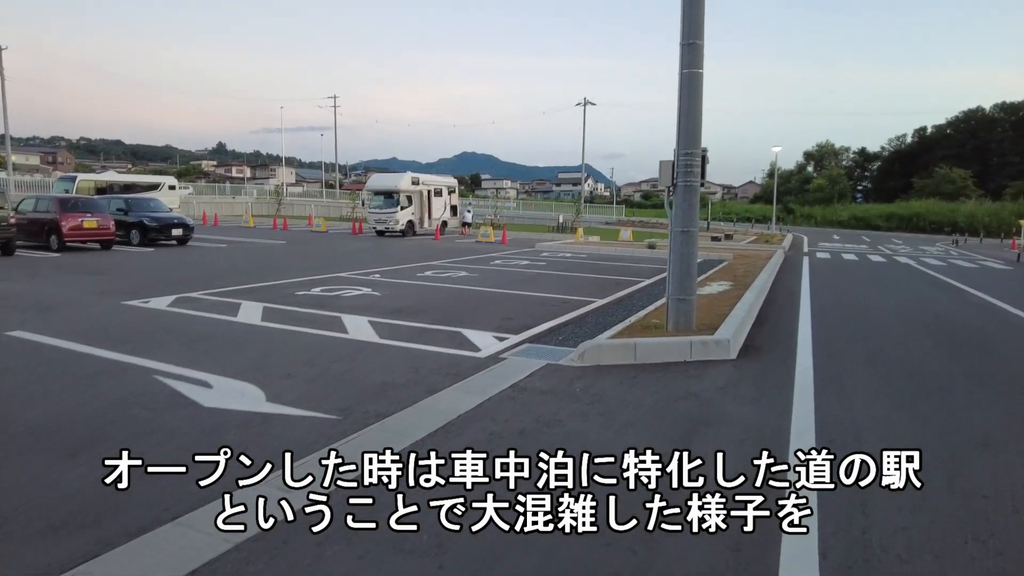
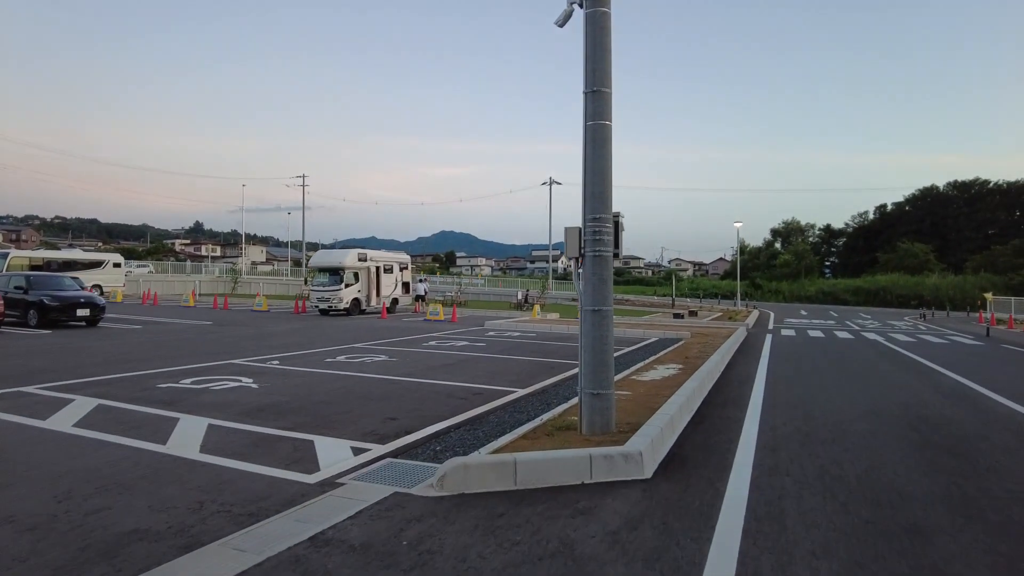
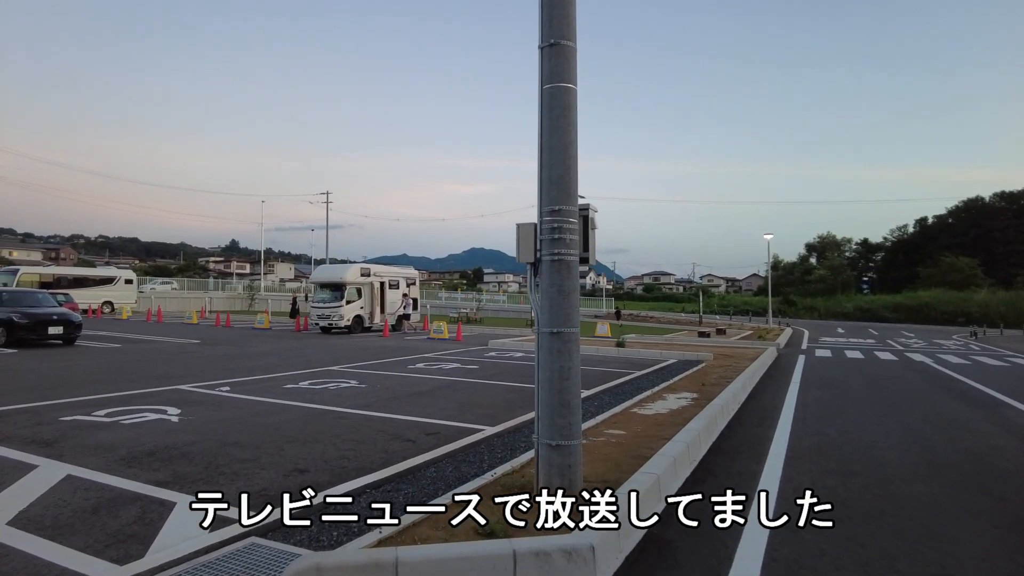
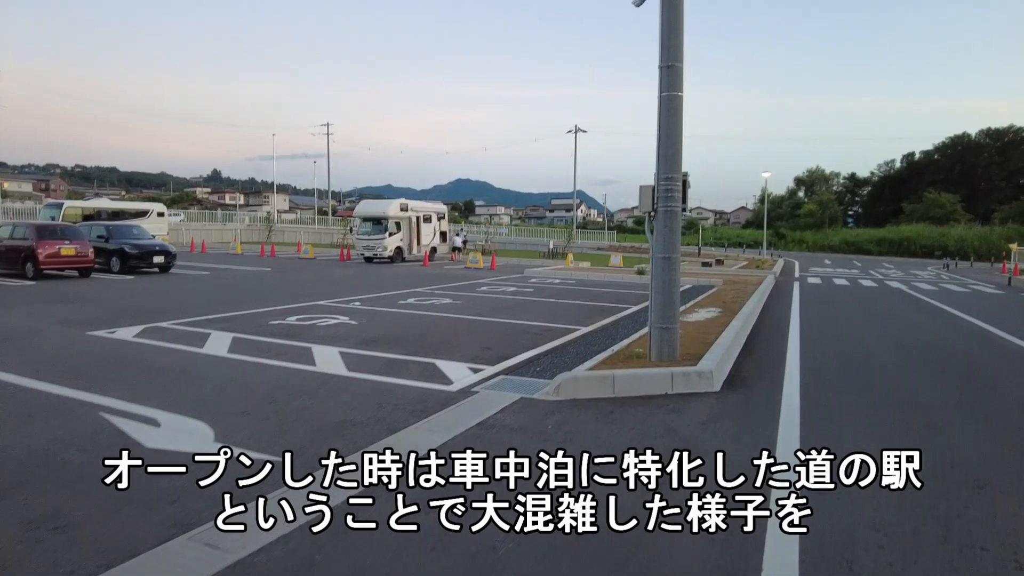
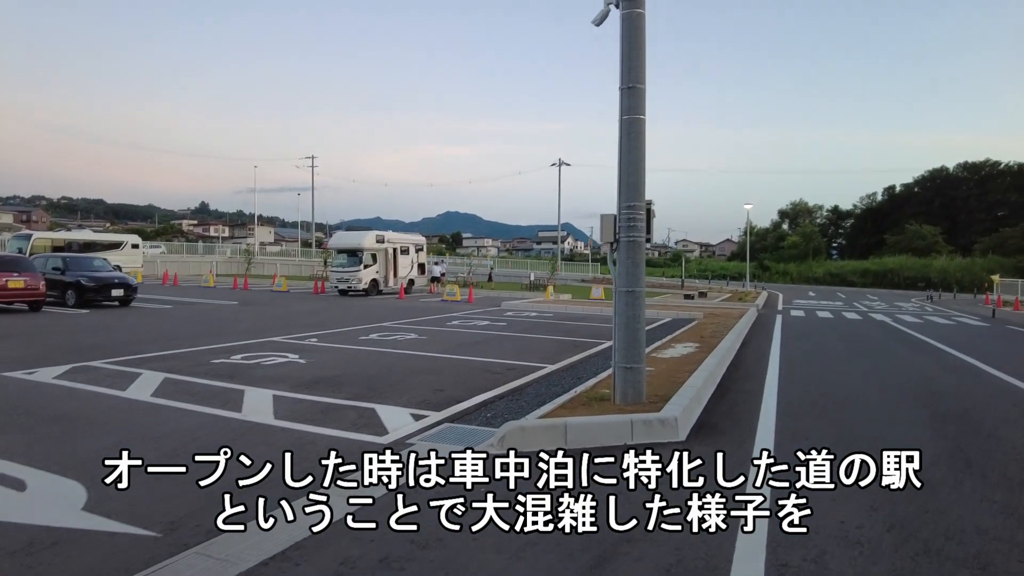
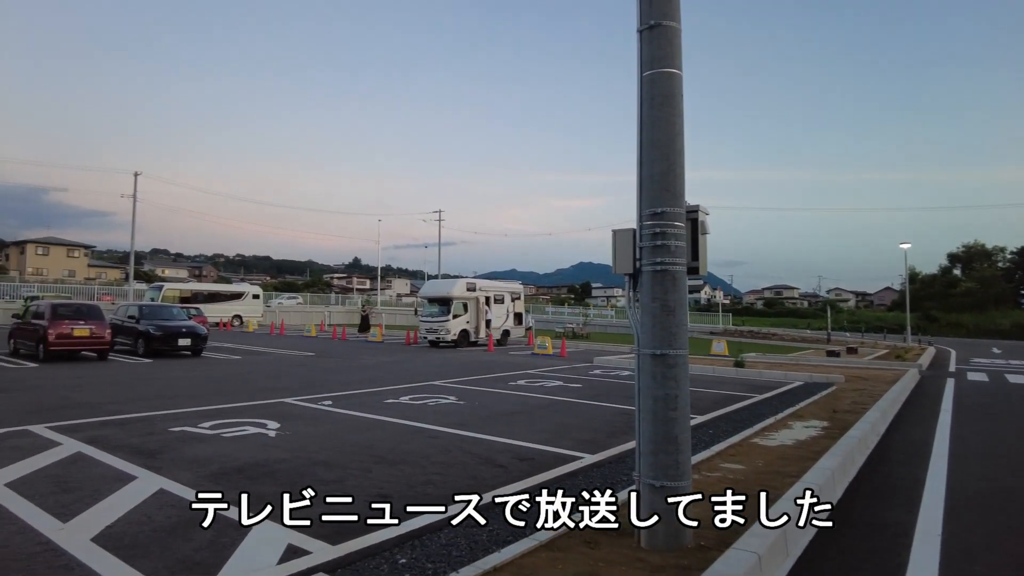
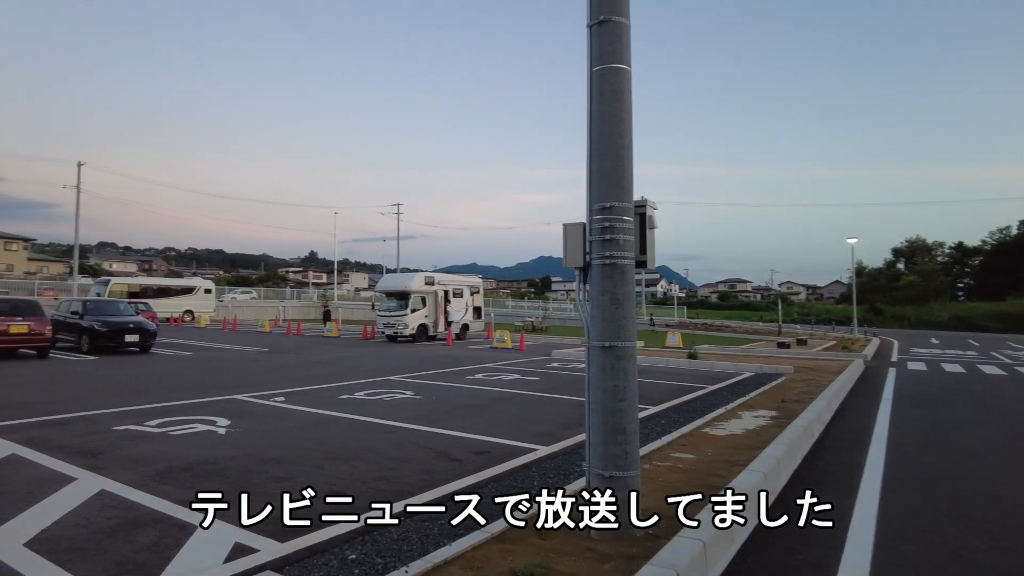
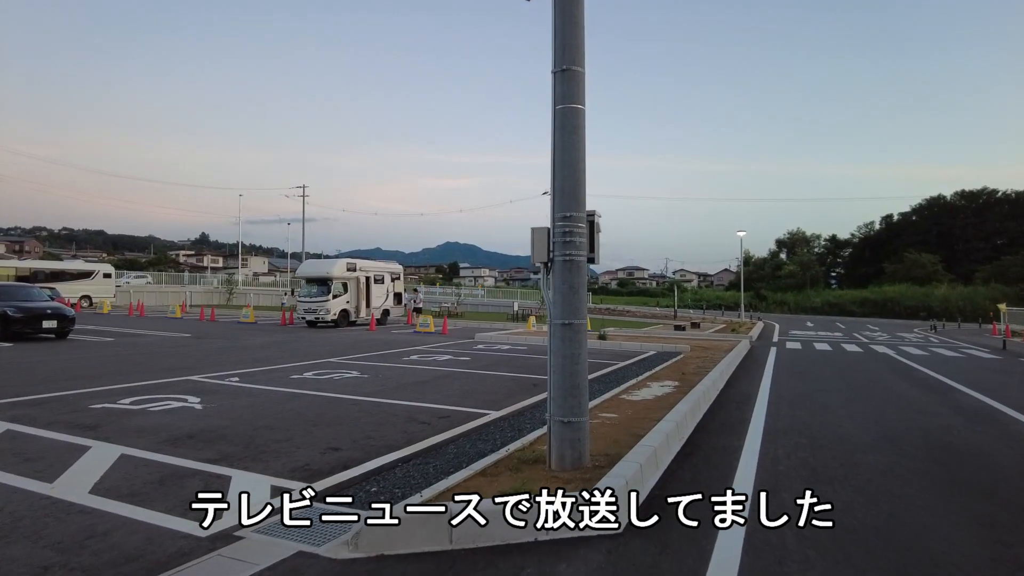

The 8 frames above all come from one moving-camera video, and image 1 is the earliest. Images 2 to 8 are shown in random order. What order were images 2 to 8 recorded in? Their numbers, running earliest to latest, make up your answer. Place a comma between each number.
4, 5, 2, 8, 3, 7, 6
